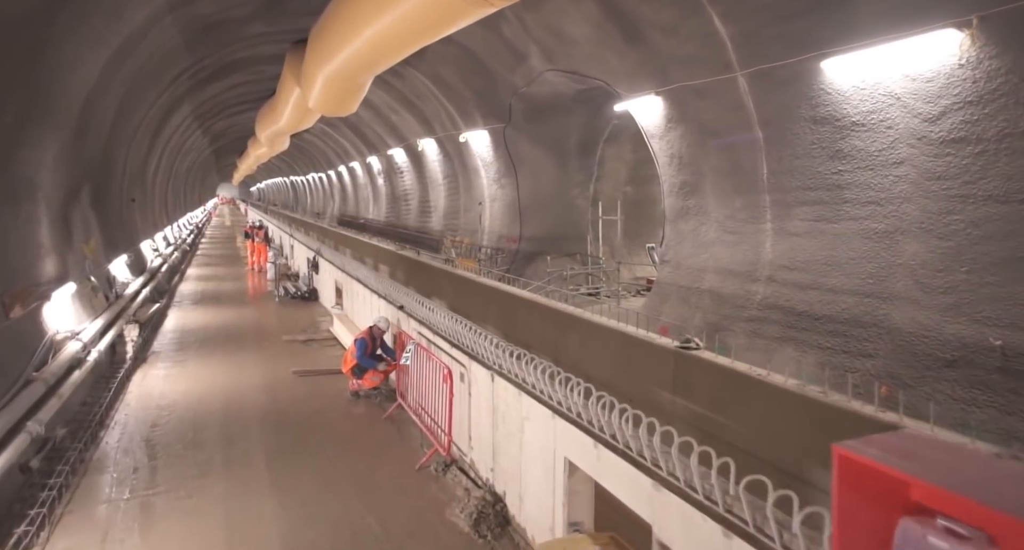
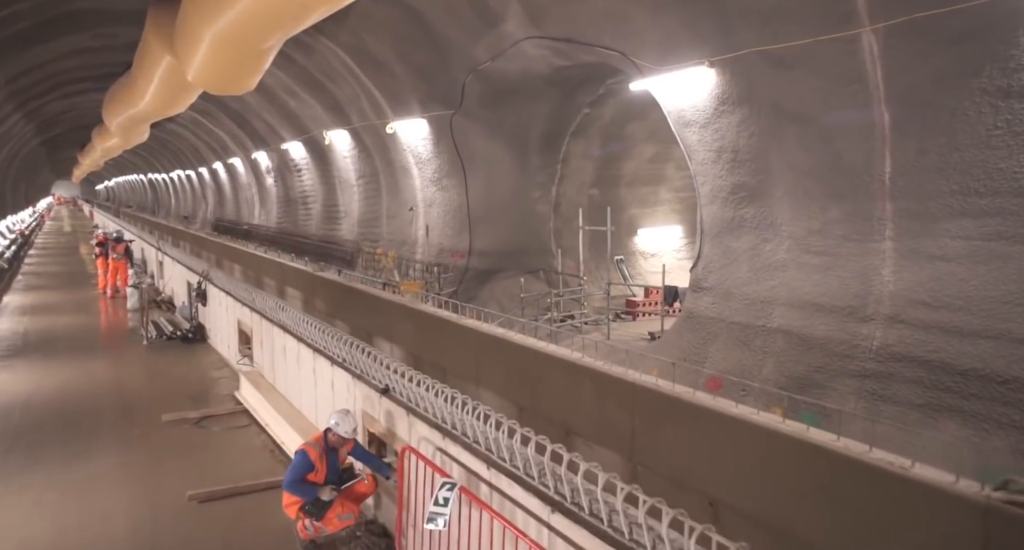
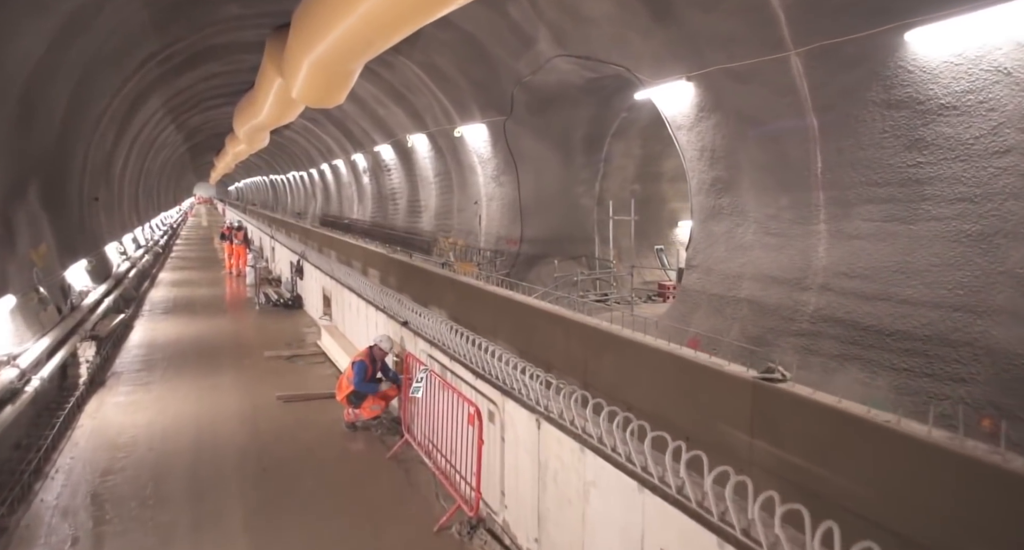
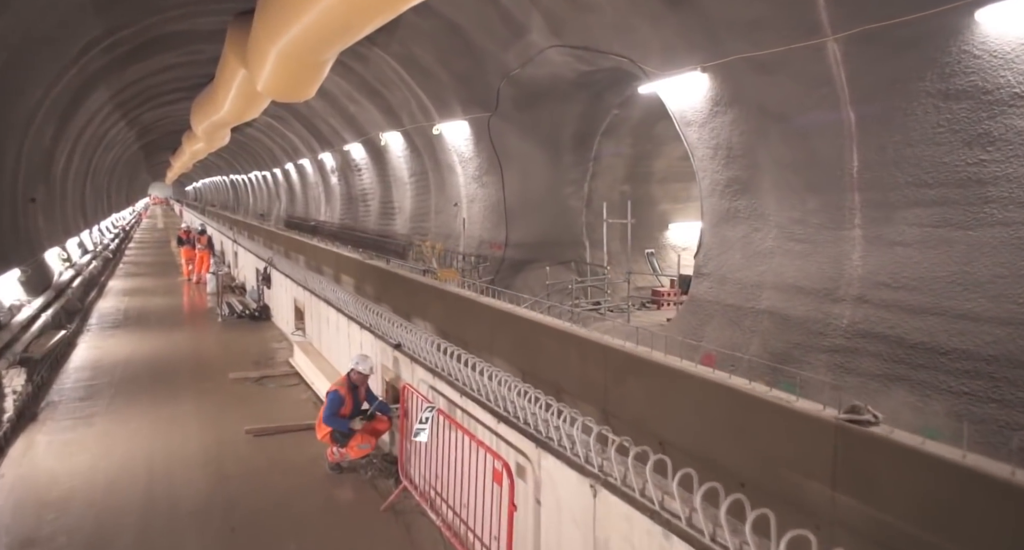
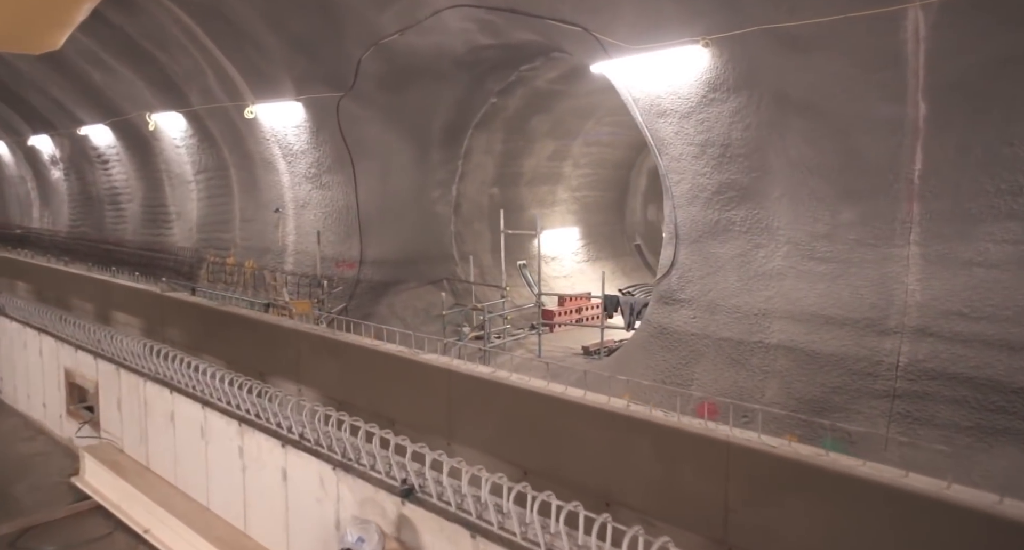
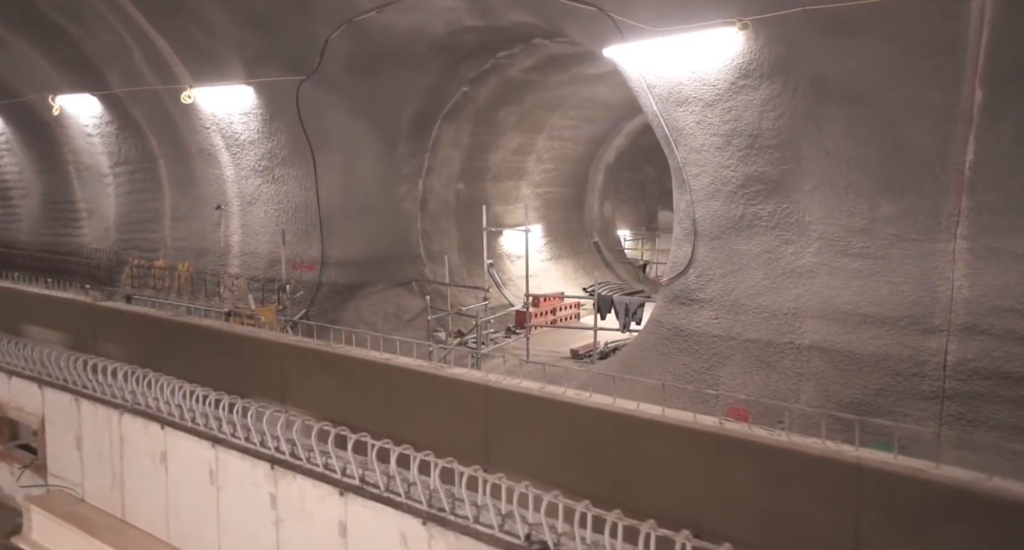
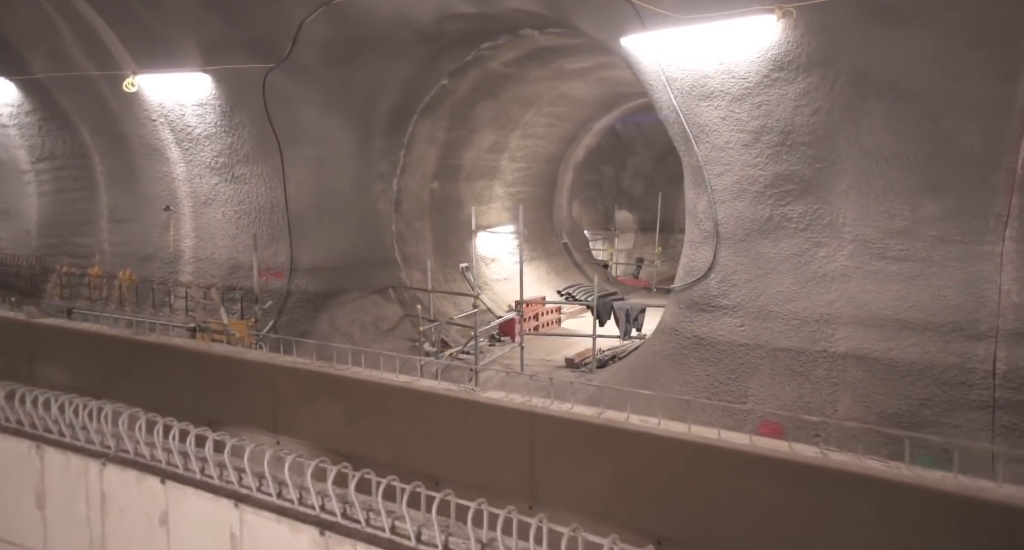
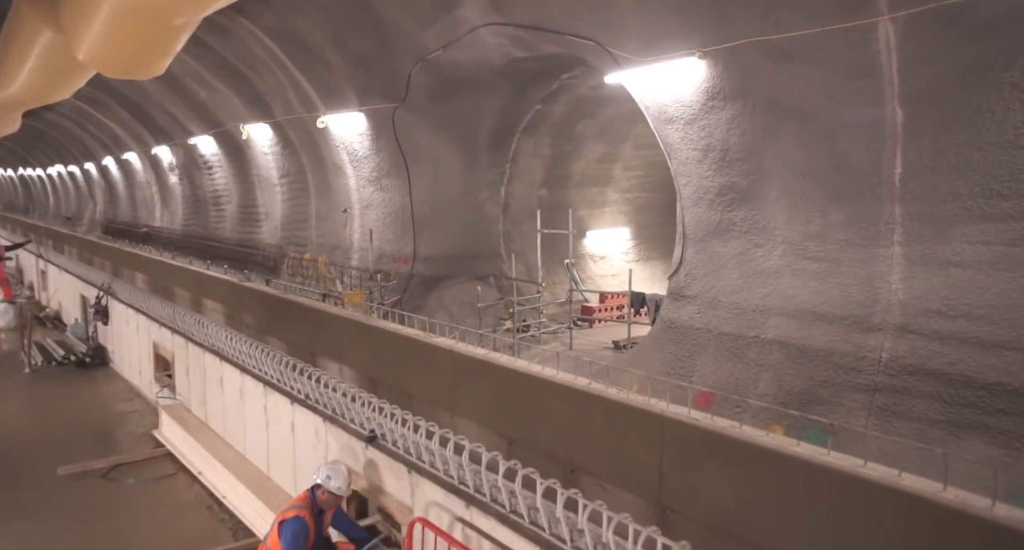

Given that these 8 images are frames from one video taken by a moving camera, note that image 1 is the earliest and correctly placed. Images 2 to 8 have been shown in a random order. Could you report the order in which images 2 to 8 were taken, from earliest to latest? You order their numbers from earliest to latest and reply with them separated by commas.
3, 4, 2, 8, 5, 6, 7
